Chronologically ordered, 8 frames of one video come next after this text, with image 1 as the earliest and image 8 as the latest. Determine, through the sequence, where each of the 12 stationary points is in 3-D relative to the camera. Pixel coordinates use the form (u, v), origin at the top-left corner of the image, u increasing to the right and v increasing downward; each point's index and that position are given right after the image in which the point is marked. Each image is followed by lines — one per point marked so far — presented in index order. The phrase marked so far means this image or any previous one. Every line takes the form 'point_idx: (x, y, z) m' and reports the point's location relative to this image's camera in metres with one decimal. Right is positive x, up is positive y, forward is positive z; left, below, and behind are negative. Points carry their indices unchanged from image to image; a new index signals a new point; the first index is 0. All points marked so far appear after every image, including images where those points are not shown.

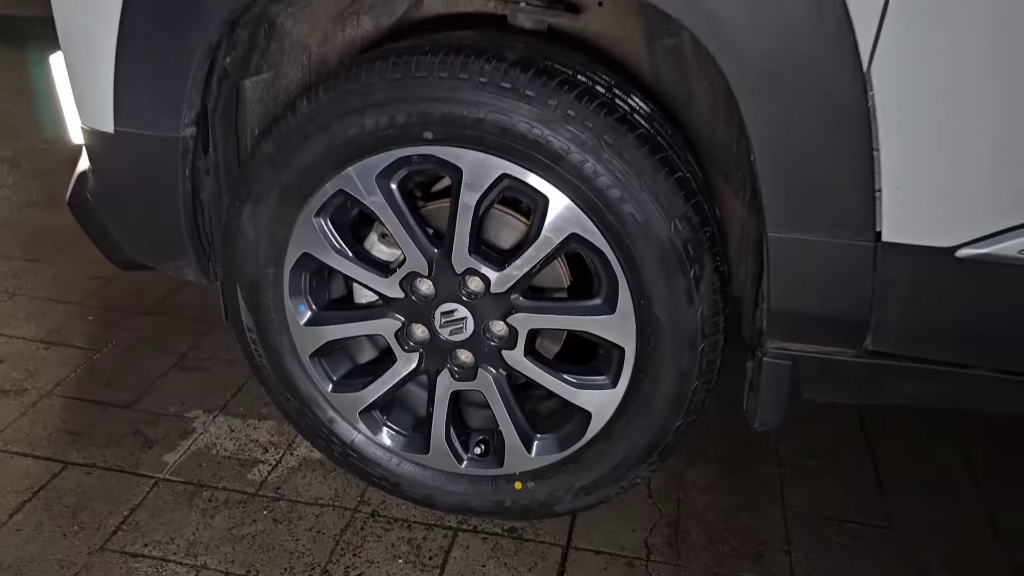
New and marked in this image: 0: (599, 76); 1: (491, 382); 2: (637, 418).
0: (+0.1, +0.4, +1.4) m
1: (0.0, -0.2, +1.5) m
2: (+0.2, -0.2, +1.5) m
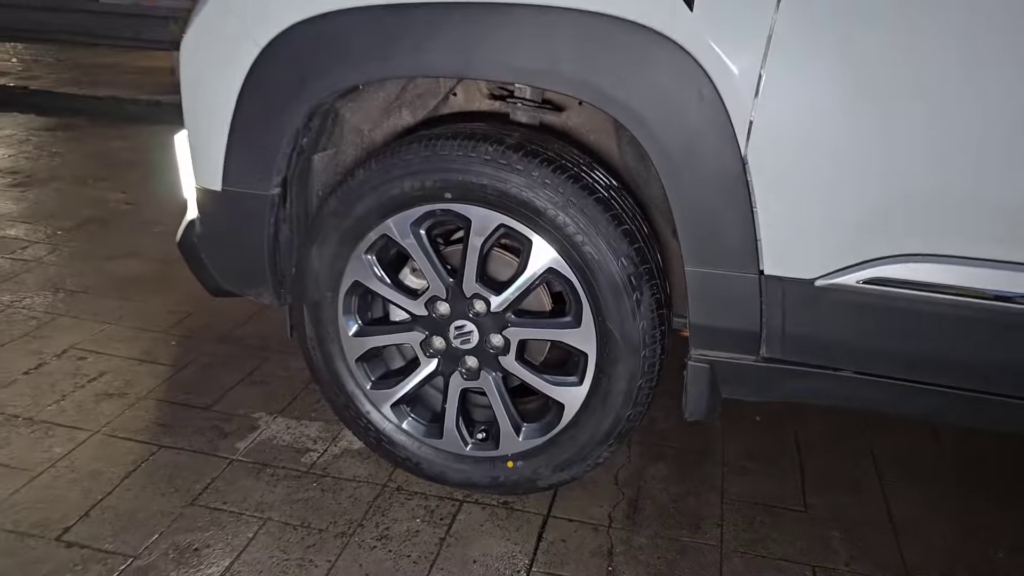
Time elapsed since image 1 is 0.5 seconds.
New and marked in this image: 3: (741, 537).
0: (+0.1, +0.3, +1.9) m
1: (-0.1, -0.2, +2.1) m
2: (+0.2, -0.3, +2.0) m
3: (+0.6, -0.6, +2.1) m
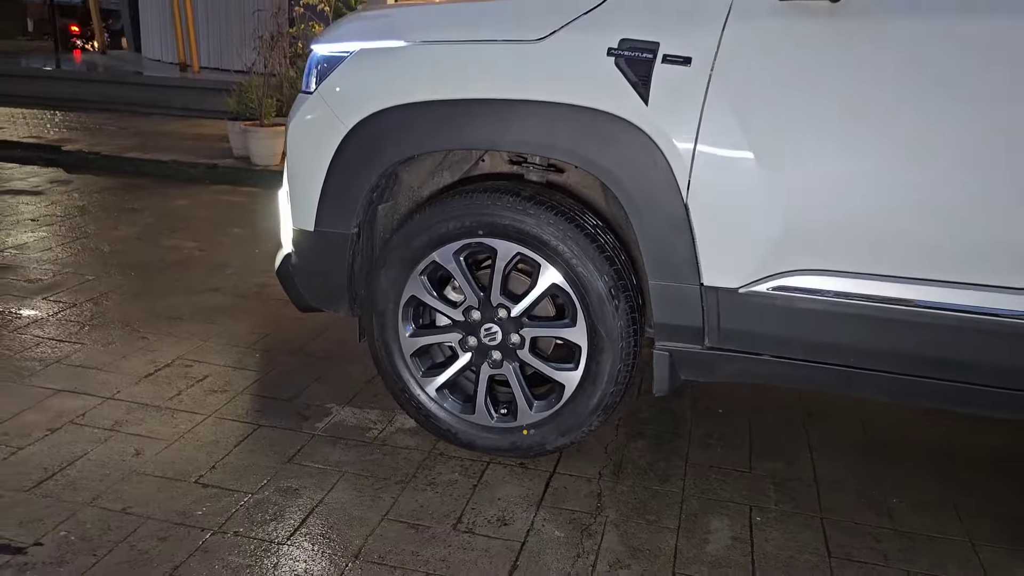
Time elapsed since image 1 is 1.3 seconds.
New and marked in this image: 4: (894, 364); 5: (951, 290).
0: (+0.2, +0.3, +2.7) m
1: (0.0, -0.3, +2.8) m
2: (+0.2, -0.3, +2.7) m
3: (+0.6, -0.7, +2.8) m
4: (+1.1, -0.2, +2.5) m
5: (+1.2, 0.0, +2.4) m
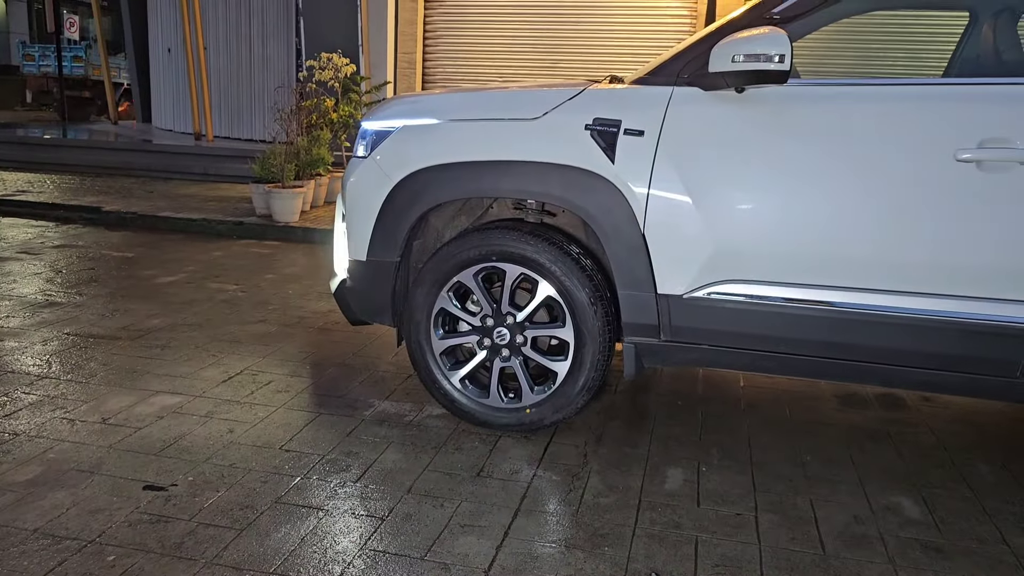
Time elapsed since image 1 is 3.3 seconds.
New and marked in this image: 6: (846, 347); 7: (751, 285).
0: (+0.2, +0.2, +3.7) m
1: (0.0, -0.3, +3.7) m
2: (+0.3, -0.4, +3.6) m
3: (+0.6, -0.7, +3.7) m
4: (+1.1, -0.2, +3.4) m
5: (+1.2, 0.0, +3.3) m
6: (+1.3, -0.2, +3.3) m
7: (+0.9, 0.0, +3.4) m
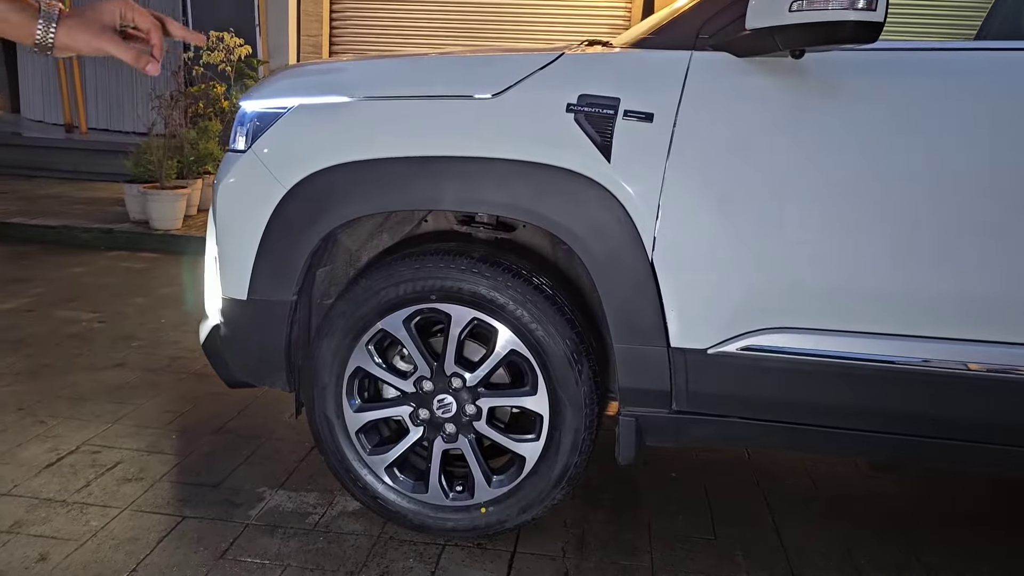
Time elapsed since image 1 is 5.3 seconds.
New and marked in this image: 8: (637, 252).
0: (0.0, +0.1, +2.6) m
1: (-0.1, -0.5, +2.6) m
2: (+0.1, -0.5, +2.6) m
3: (+0.5, -0.8, +2.7) m
4: (+1.0, -0.4, +2.4) m
5: (+1.1, -0.2, +2.3) m
6: (+1.2, -0.4, +2.4) m
7: (+0.8, -0.1, +2.4) m
8: (+0.4, +0.1, +2.4) m
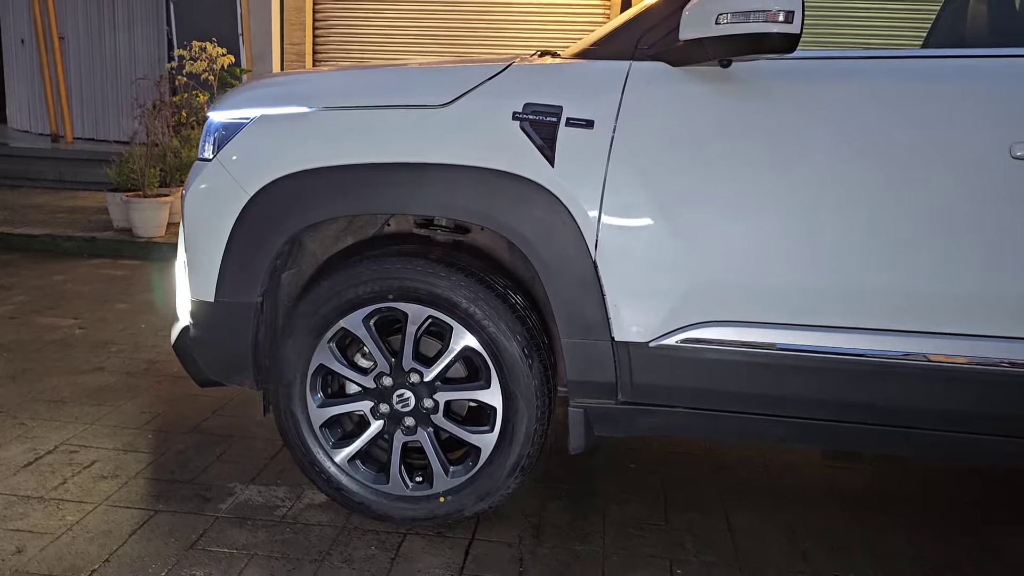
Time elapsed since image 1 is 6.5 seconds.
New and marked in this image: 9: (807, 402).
0: (-0.1, +0.1, +2.7) m
1: (-0.3, -0.5, +2.7) m
2: (0.0, -0.5, +2.7) m
3: (+0.3, -0.8, +2.8) m
4: (+0.9, -0.4, +2.6) m
5: (+1.0, -0.1, +2.5) m
6: (+1.0, -0.4, +2.5) m
7: (+0.7, -0.1, +2.5) m
8: (+0.2, +0.1, +2.5) m
9: (+0.9, -0.3, +2.5) m
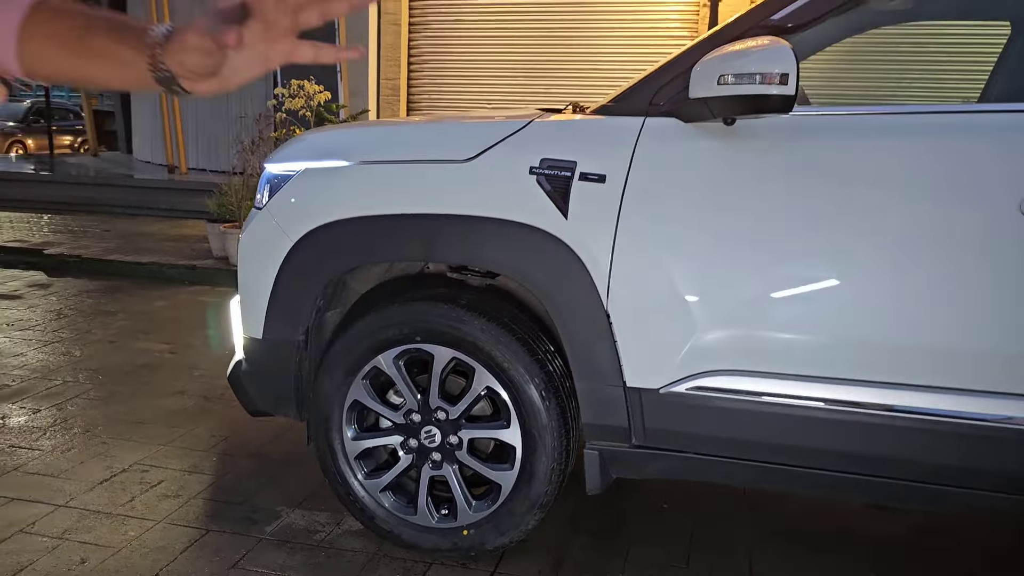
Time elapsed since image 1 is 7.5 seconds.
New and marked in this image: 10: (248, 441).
0: (0.0, -0.1, +2.9) m
1: (-0.2, -0.6, +2.9) m
2: (0.0, -0.7, +2.8) m
3: (+0.4, -1.0, +2.8) m
4: (+0.9, -0.5, +2.6) m
5: (+1.0, -0.3, +2.5) m
6: (+1.1, -0.5, +2.5) m
7: (+0.7, -0.3, +2.5) m
8: (+0.3, 0.0, +2.6) m
9: (+0.9, -0.5, +2.5) m
10: (-1.2, -0.7, +3.9) m
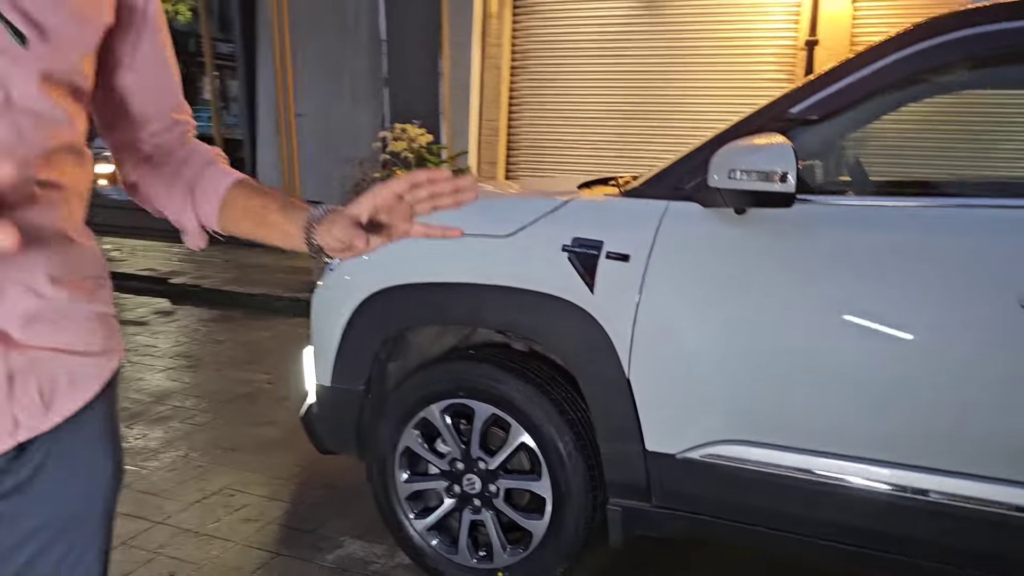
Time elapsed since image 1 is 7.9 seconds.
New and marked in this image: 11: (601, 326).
0: (+0.1, -0.3, +3.1) m
1: (-0.1, -0.8, +3.1) m
2: (+0.2, -0.9, +3.0) m
3: (+0.5, -1.2, +3.0) m
4: (+1.0, -0.8, +2.7) m
5: (+1.1, -0.5, +2.6) m
6: (+1.1, -0.8, +2.6) m
7: (+0.8, -0.5, +2.7) m
8: (+0.4, -0.3, +2.9) m
9: (+1.0, -0.7, +2.7) m
10: (-1.0, -0.9, +4.3) m
11: (+0.3, -0.1, +2.9) m
